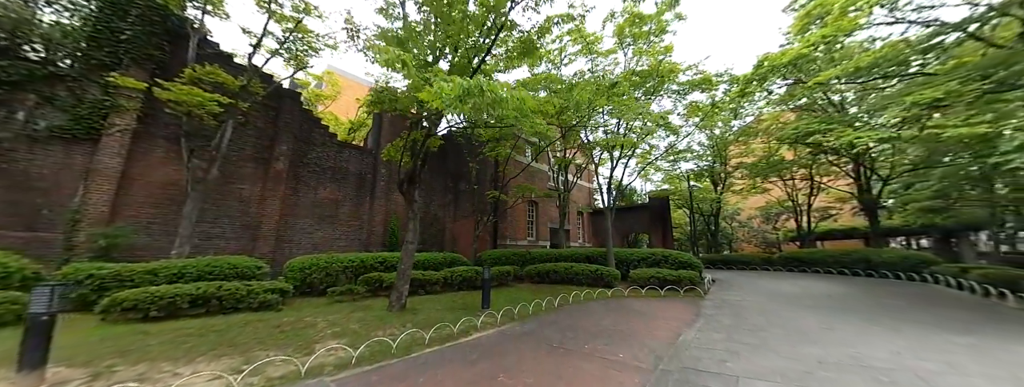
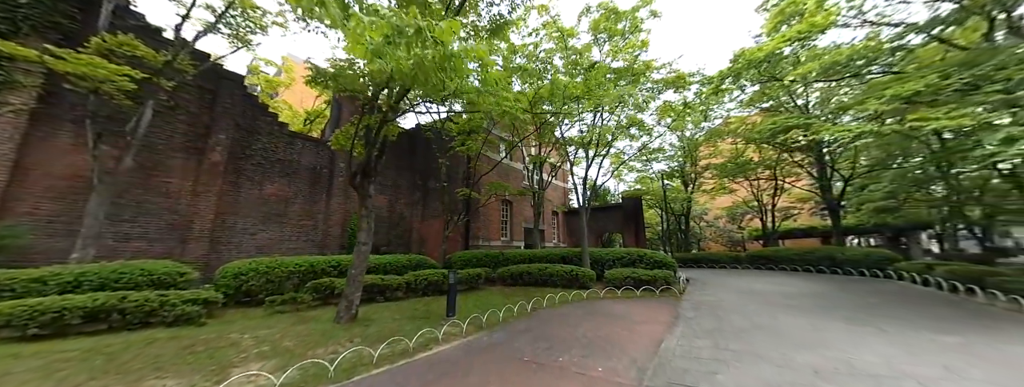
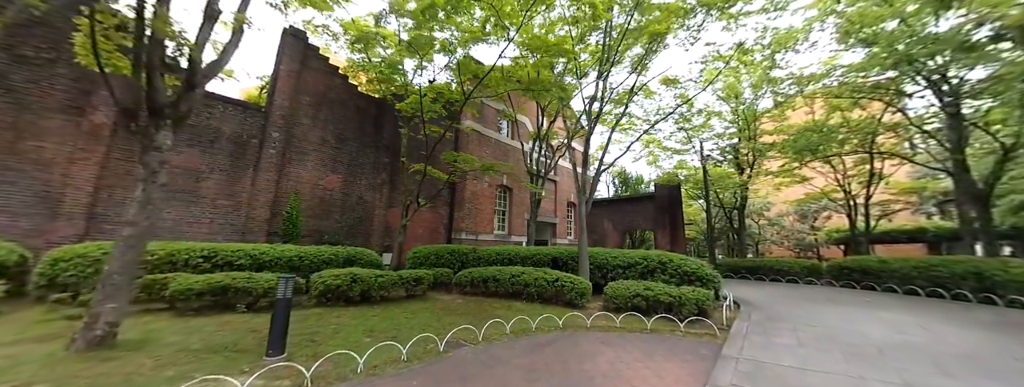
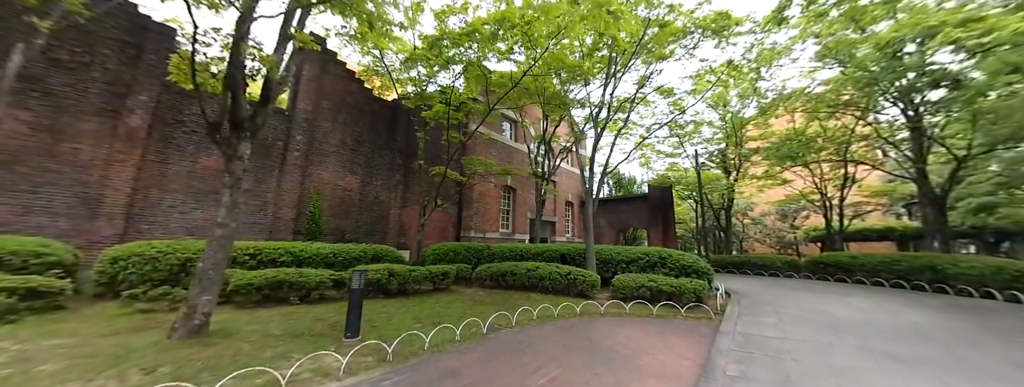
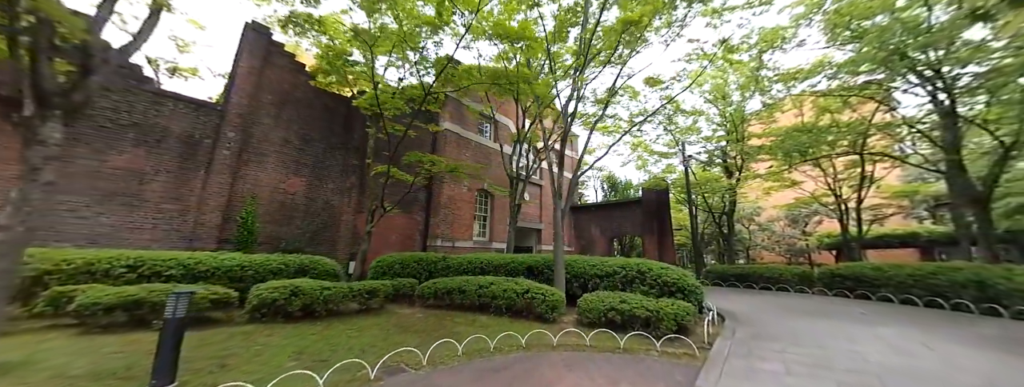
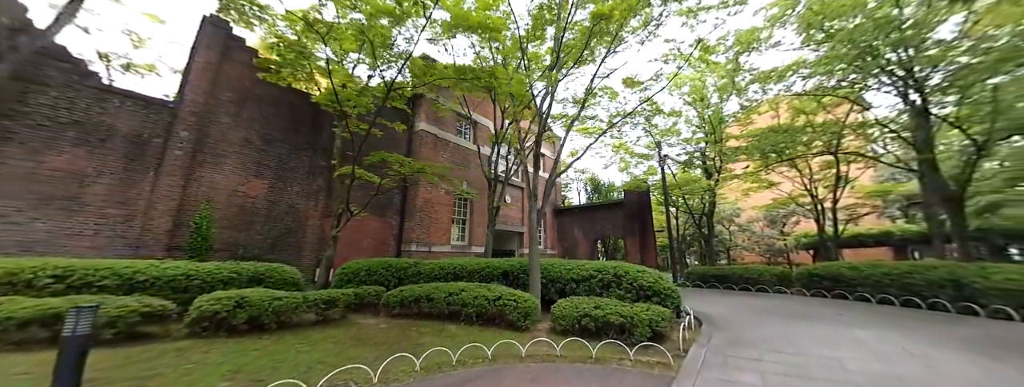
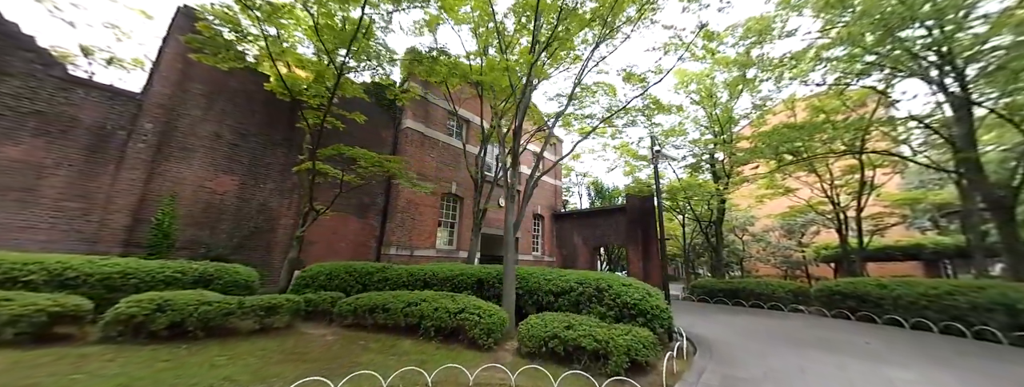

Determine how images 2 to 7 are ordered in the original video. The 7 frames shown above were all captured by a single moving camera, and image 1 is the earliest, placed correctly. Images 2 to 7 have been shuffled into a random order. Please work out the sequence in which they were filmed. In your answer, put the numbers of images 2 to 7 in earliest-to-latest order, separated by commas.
2, 4, 3, 5, 6, 7
